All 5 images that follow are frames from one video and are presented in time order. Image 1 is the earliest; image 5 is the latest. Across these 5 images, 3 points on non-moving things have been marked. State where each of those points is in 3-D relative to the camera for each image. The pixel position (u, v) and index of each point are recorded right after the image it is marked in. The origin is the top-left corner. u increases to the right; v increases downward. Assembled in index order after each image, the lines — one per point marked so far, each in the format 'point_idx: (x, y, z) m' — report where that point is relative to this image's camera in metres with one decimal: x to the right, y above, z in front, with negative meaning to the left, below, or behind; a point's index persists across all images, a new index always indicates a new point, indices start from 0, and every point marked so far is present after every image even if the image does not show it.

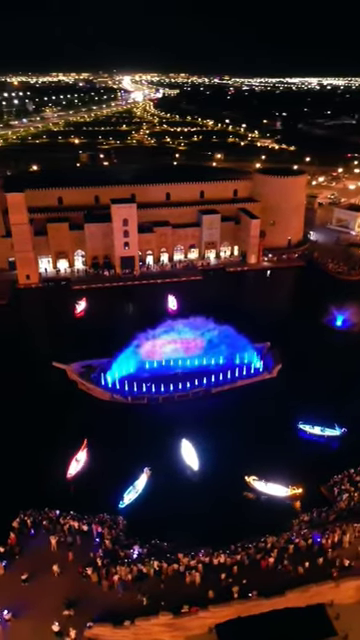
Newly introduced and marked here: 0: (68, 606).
0: (-3.5, -8.9, +14.1) m
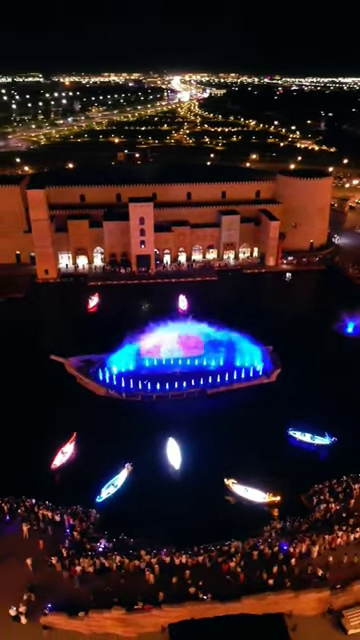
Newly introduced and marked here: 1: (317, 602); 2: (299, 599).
0: (-4.8, -8.7, +14.4) m
1: (+4.3, -8.8, +14.1) m
2: (+3.7, -8.6, +13.9) m
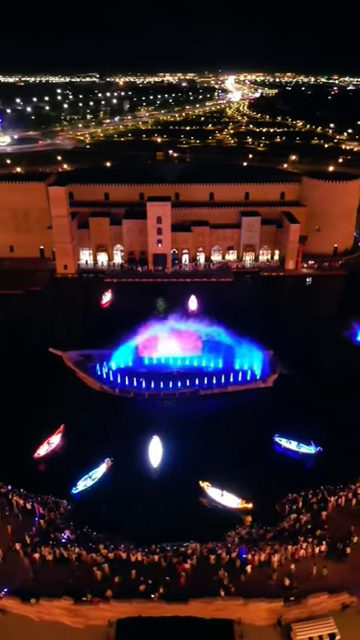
0: (-6.3, -8.4, +14.9) m
1: (+2.7, -8.9, +13.8) m
2: (+2.1, -8.7, +13.7) m
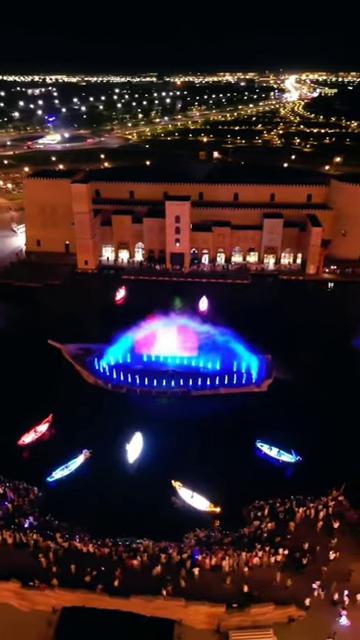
0: (-8.0, -8.0, +15.7) m
1: (+0.9, -9.0, +13.7) m
2: (+0.3, -8.8, +13.7) m
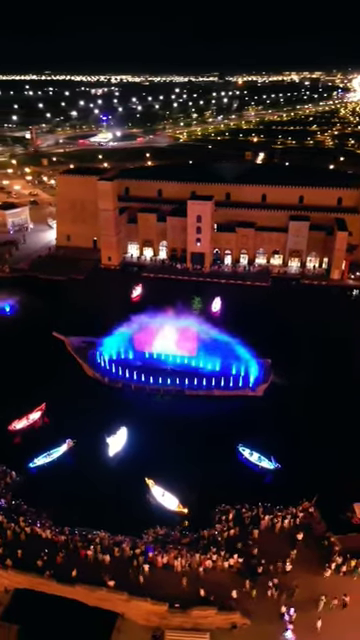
0: (-9.4, -7.5, +16.6) m
1: (-0.9, -8.9, +13.8) m
2: (-1.5, -8.7, +13.8) m
